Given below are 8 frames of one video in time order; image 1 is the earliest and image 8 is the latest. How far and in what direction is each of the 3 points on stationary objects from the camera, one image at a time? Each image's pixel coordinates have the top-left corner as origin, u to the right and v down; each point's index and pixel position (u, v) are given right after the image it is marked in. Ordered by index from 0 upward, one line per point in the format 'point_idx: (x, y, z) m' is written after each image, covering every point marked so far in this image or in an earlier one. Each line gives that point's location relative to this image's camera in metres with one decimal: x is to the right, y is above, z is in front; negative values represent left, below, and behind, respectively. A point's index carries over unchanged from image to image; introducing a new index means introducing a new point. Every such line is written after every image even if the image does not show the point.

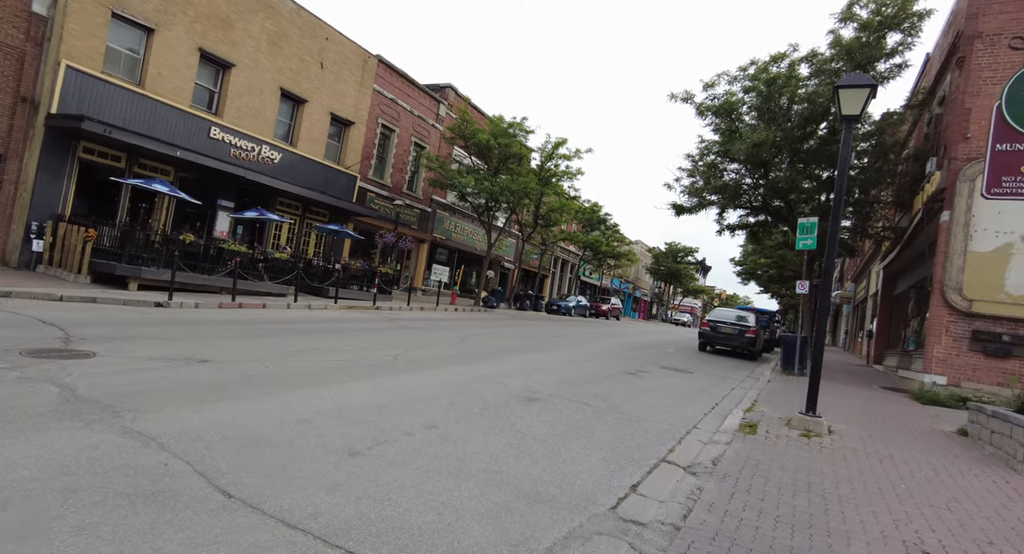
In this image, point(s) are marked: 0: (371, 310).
0: (-5.0, -1.2, +18.4) m
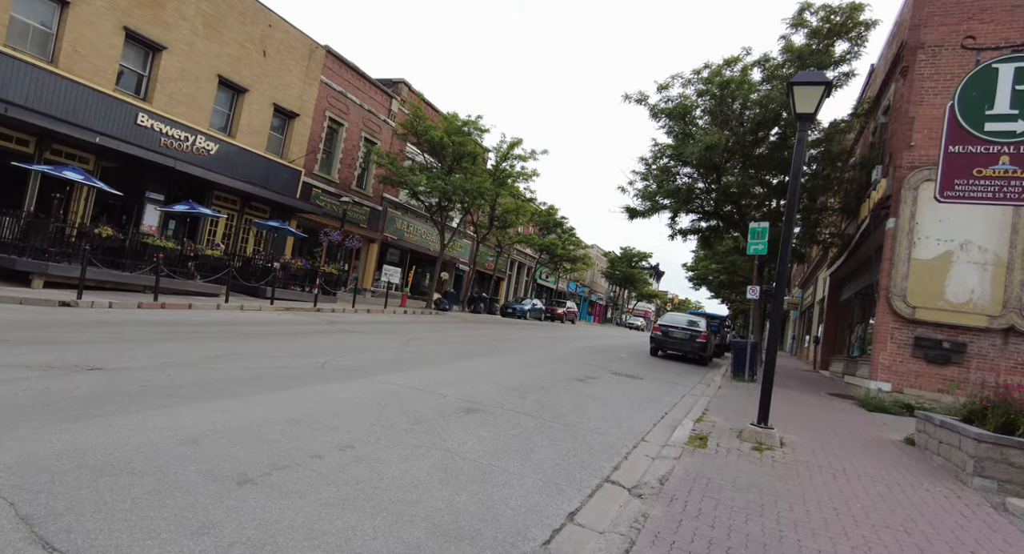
0: (-6.6, -1.2, +17.3) m
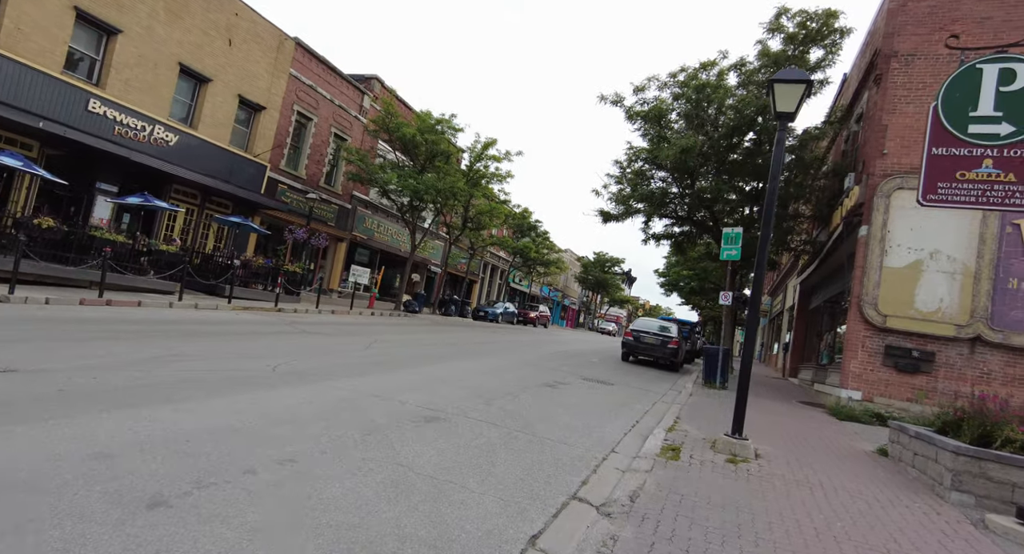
0: (-7.6, -1.1, +16.5) m
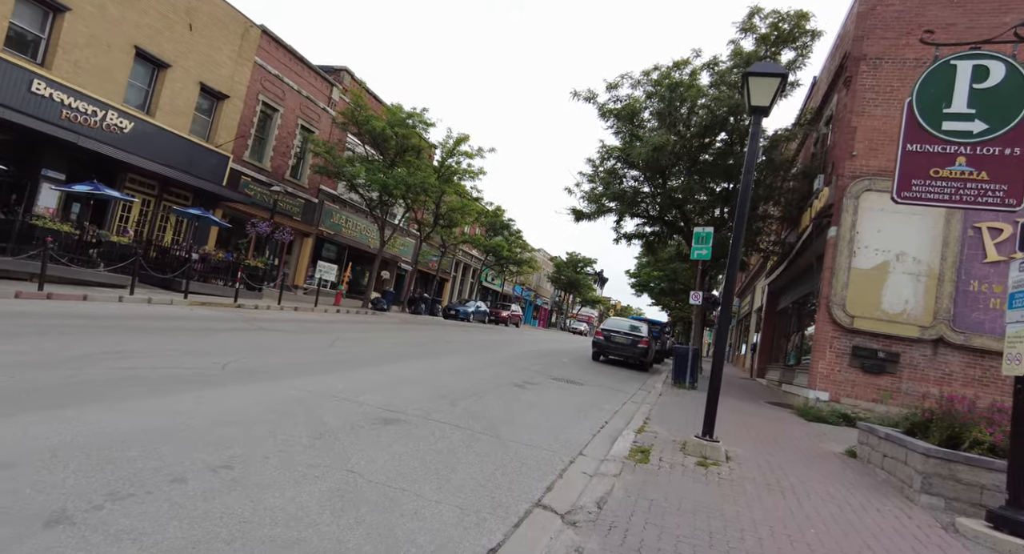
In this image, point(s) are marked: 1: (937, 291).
0: (-8.5, -0.9, +15.8) m
1: (+8.2, -0.3, +10.1) m
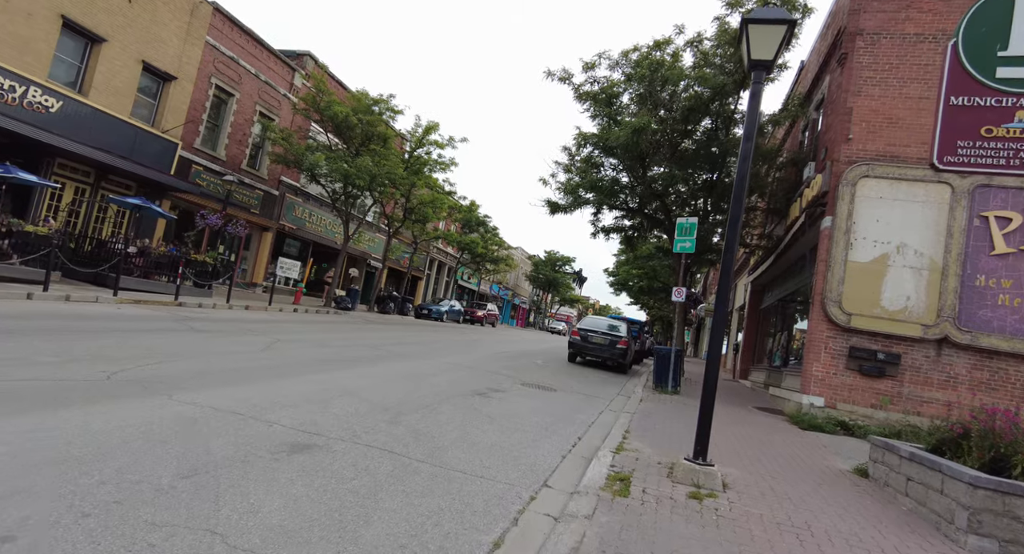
0: (-9.4, -0.8, +14.2) m
1: (+7.6, -0.2, +9.2) m
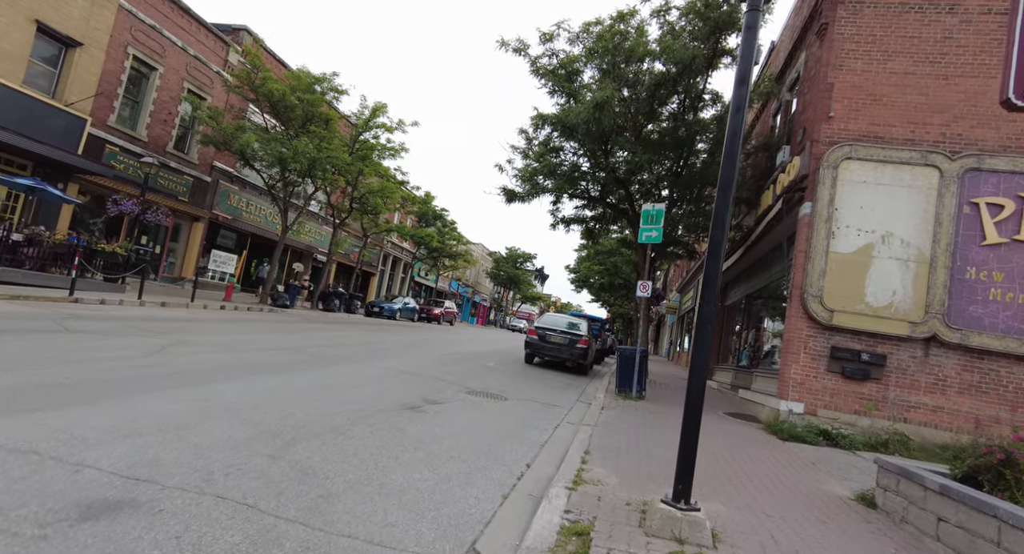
0: (-10.6, -0.6, +12.2) m
1: (+6.7, 0.0, +8.4) m
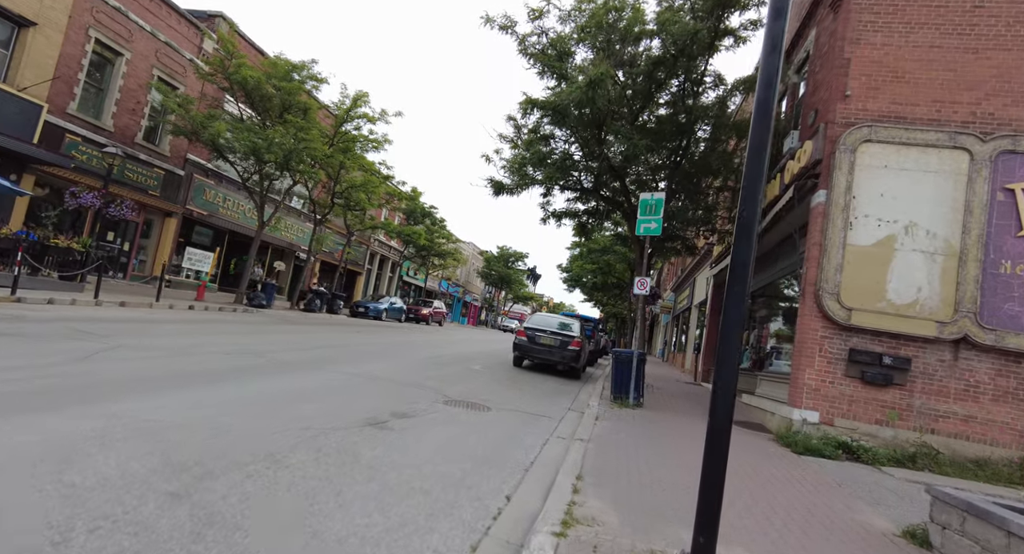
0: (-10.9, -0.6, +11.1) m
1: (+6.4, 0.0, +7.5) m
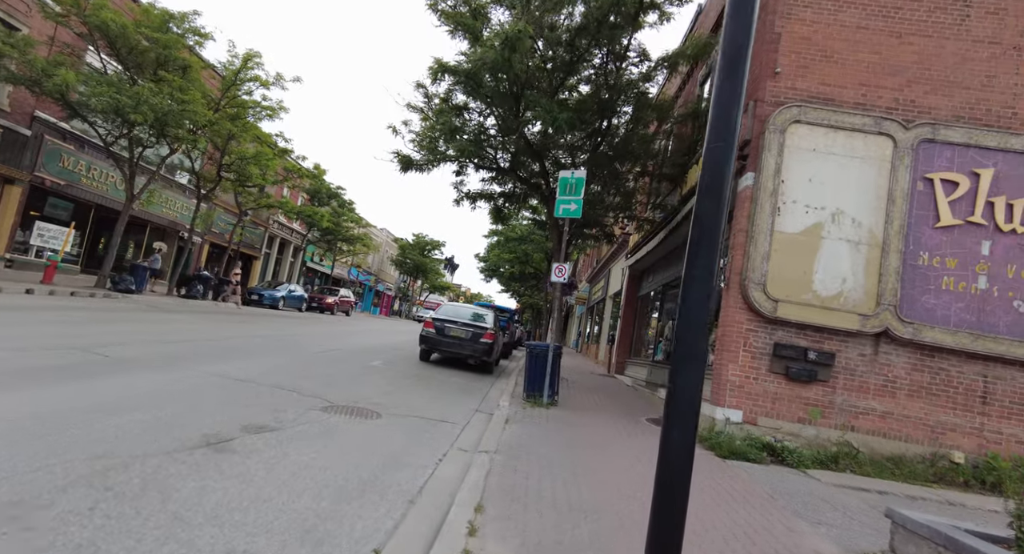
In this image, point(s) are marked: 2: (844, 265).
0: (-12.6, -0.1, +8.1) m
1: (+5.1, +0.2, +7.2) m
2: (+4.7, +0.2, +7.3) m
